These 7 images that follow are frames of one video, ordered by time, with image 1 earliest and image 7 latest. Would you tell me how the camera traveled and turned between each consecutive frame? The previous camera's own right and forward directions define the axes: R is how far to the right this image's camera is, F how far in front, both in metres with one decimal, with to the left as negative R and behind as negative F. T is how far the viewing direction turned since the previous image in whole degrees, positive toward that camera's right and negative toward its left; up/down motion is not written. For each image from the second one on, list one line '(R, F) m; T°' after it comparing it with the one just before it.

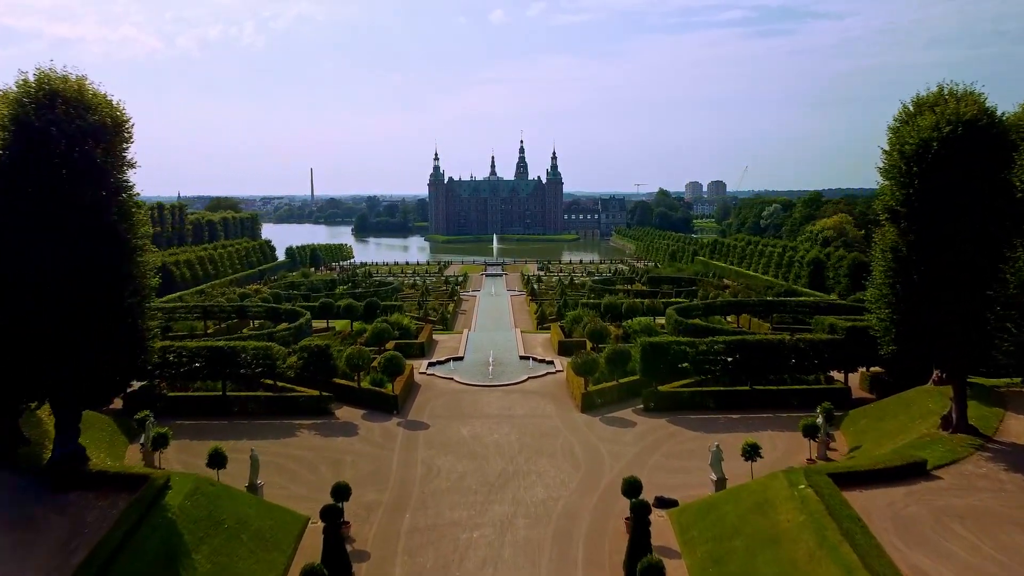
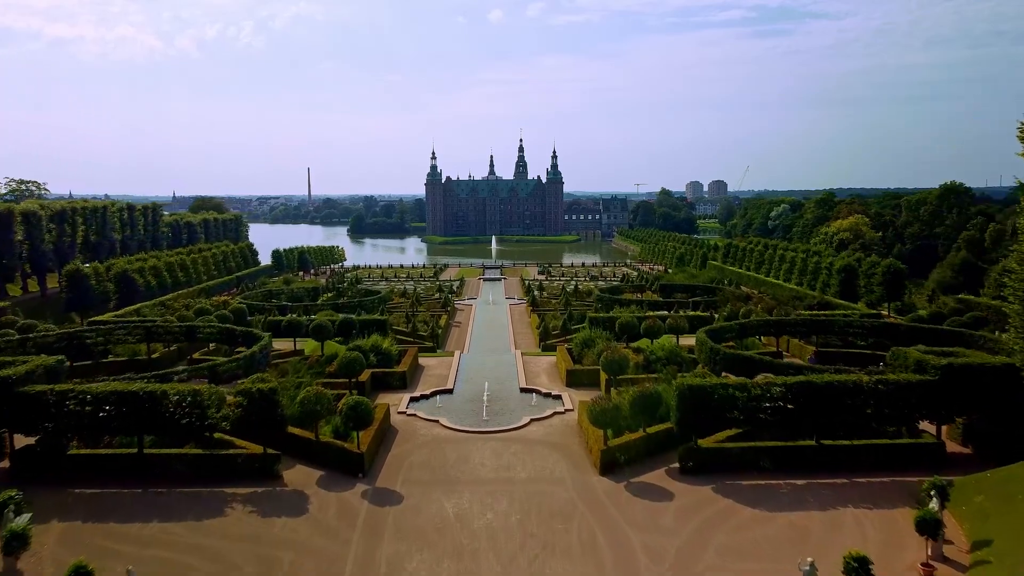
(0.0, +4.4) m; 0°
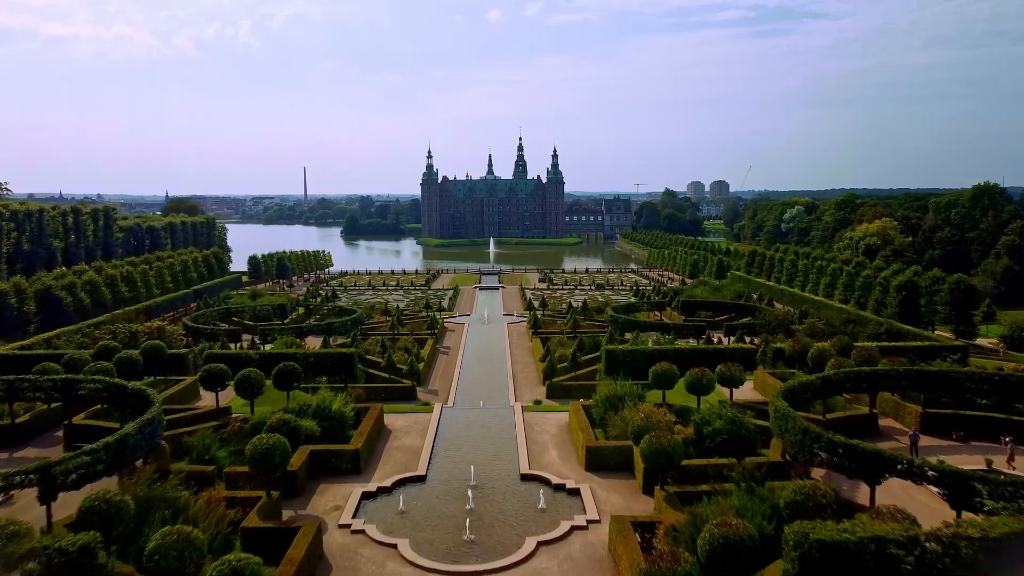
(0.0, +6.5) m; 0°
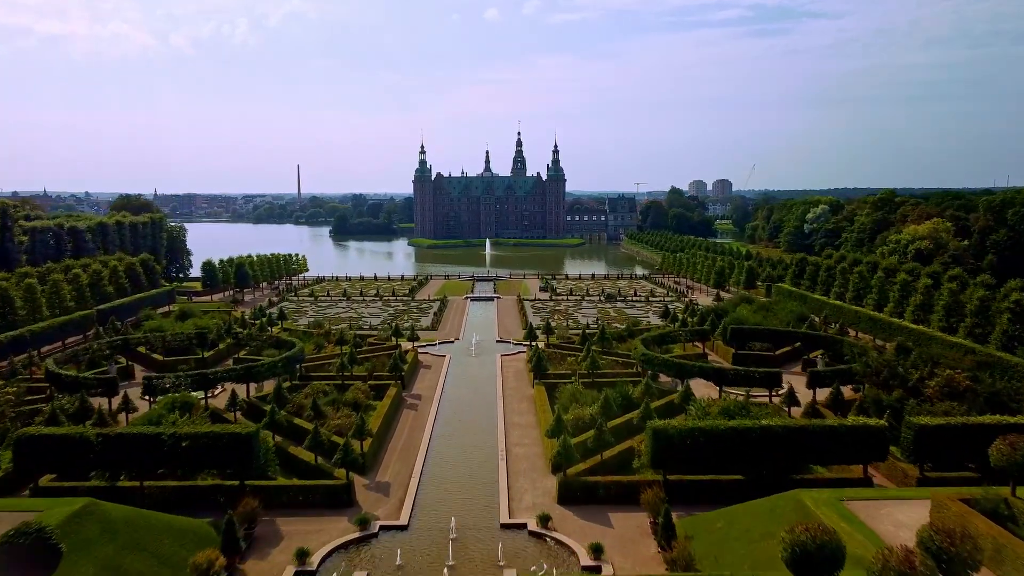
(+0.1, +10.0) m; 0°
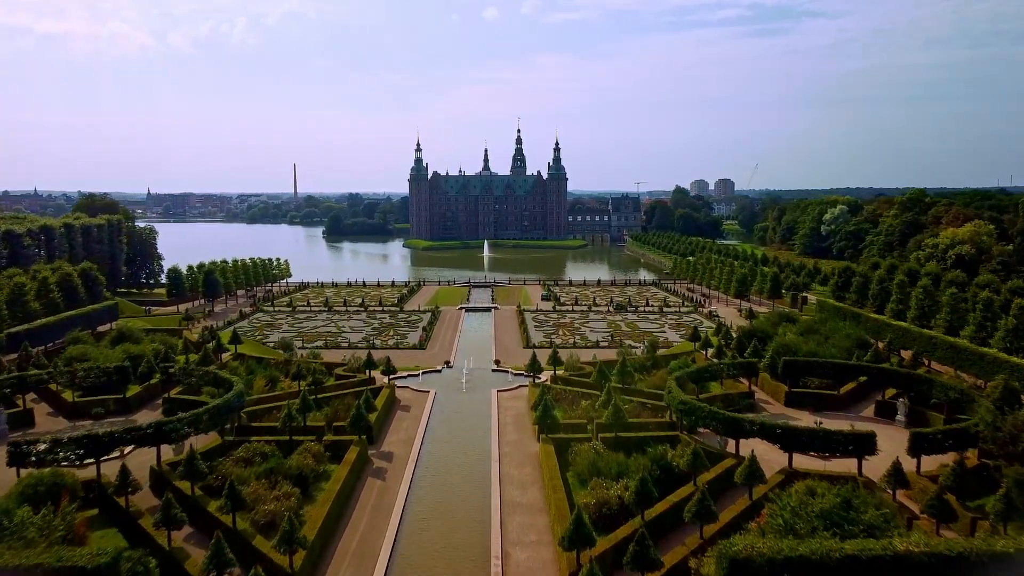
(0.0, +6.1) m; 0°
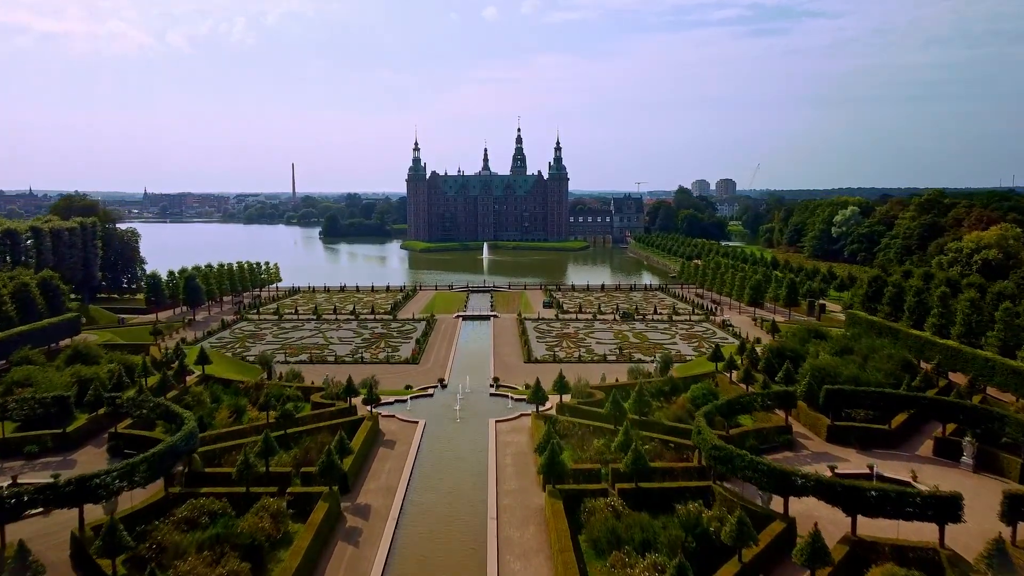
(0.0, +3.3) m; 0°
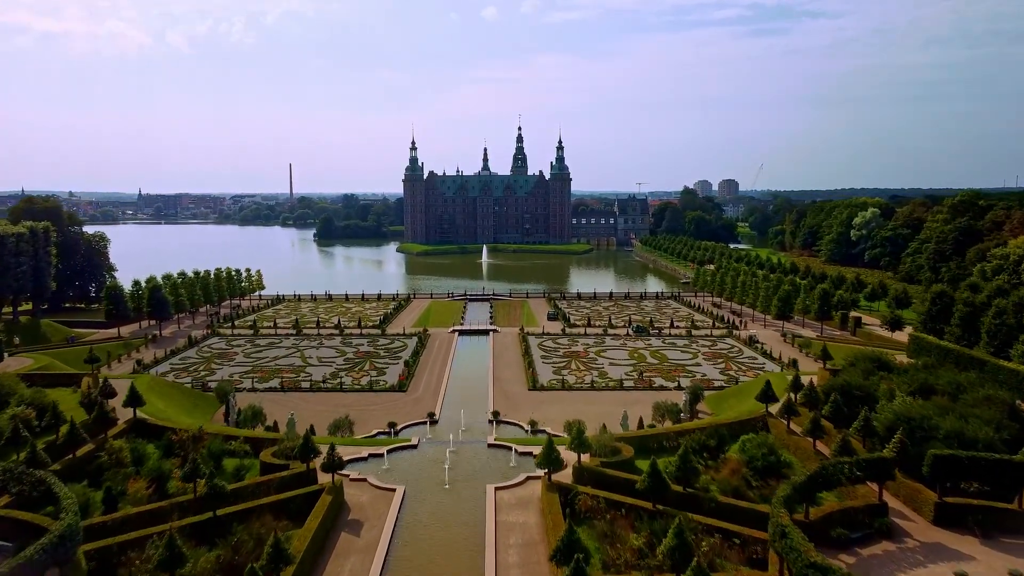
(-0.1, +5.3) m; 0°
